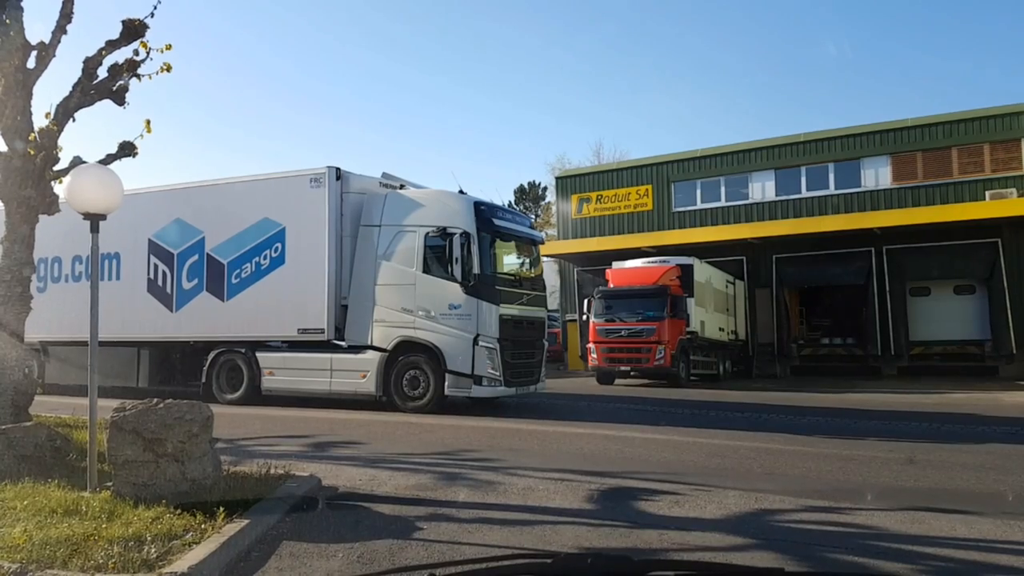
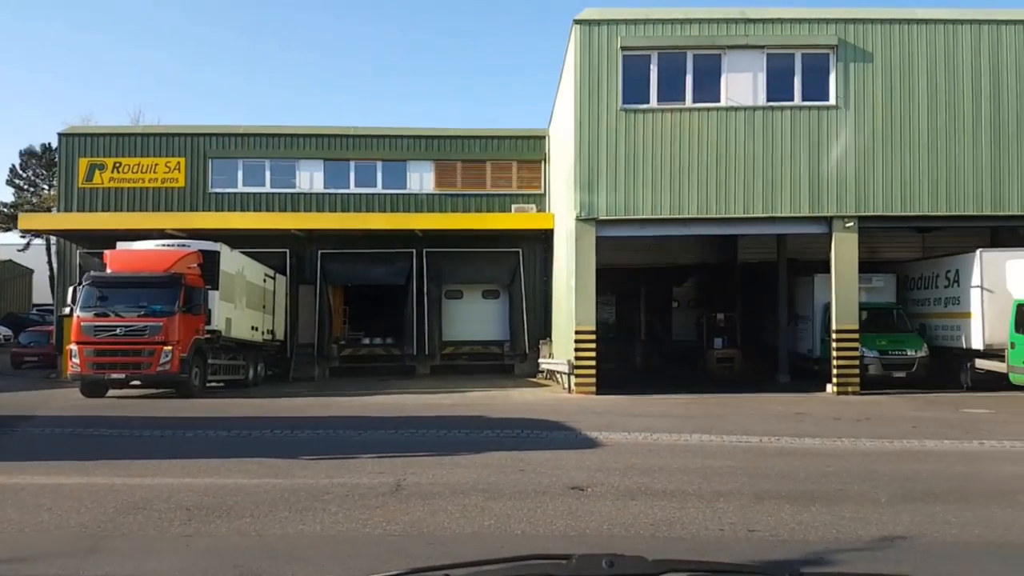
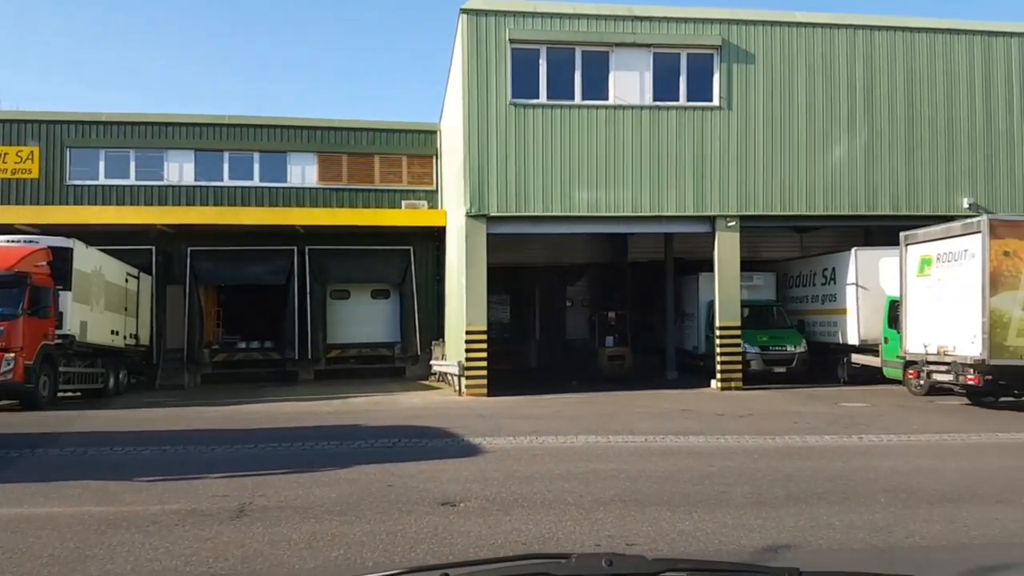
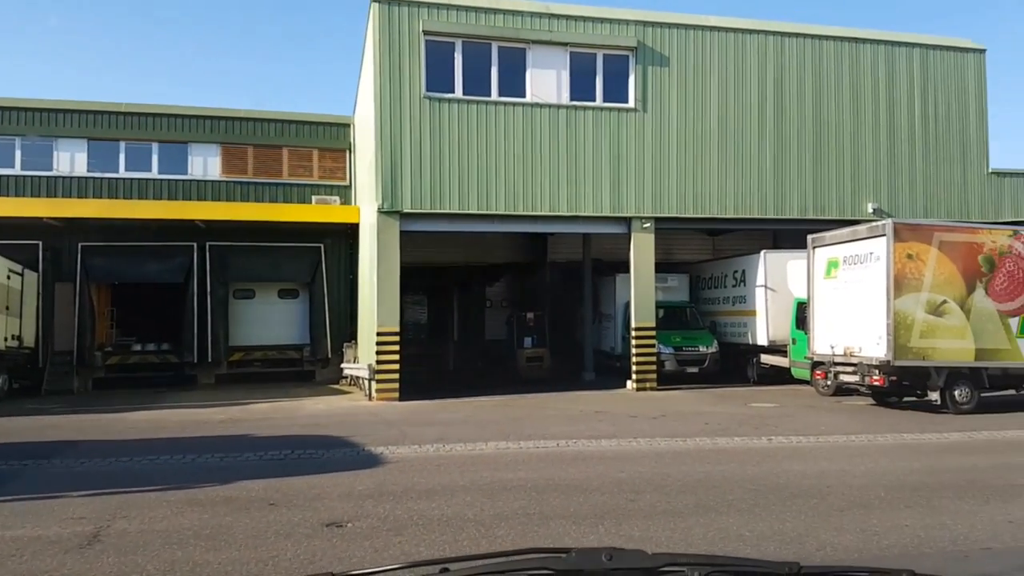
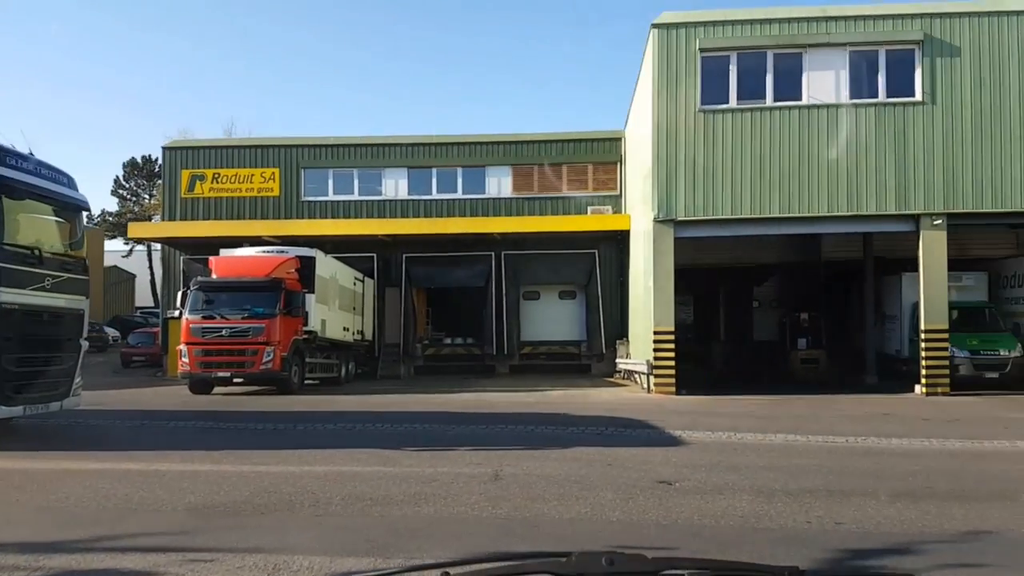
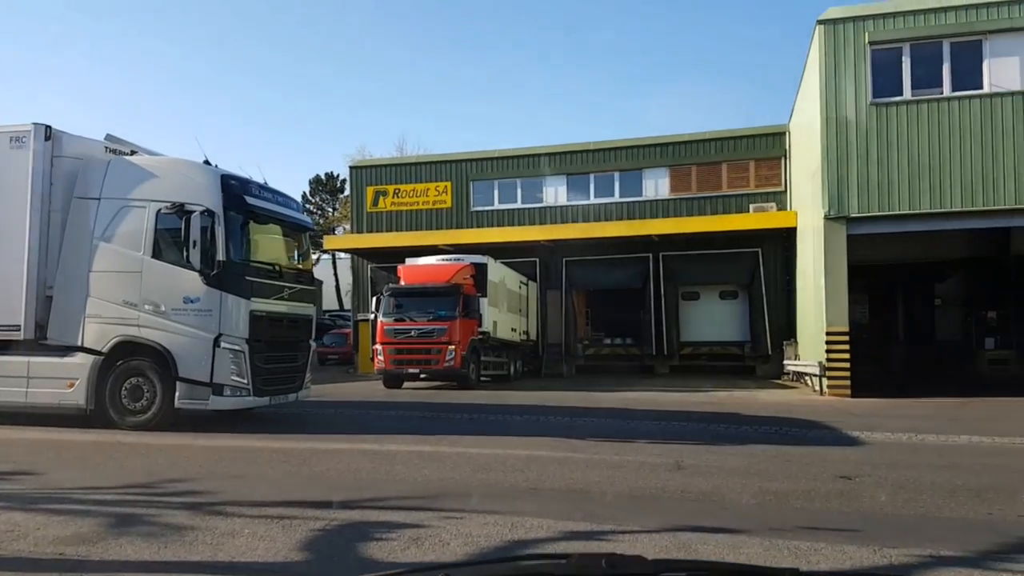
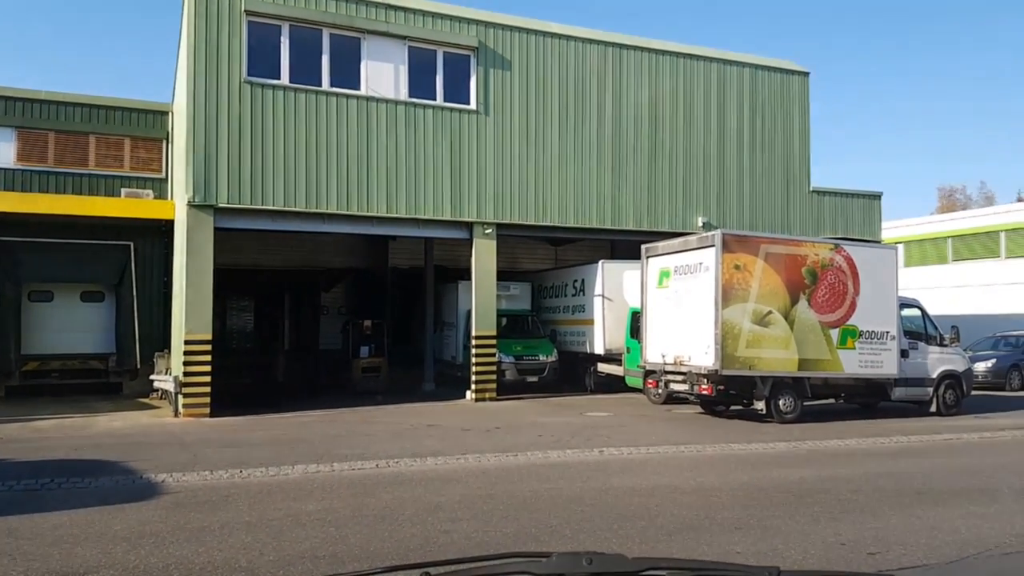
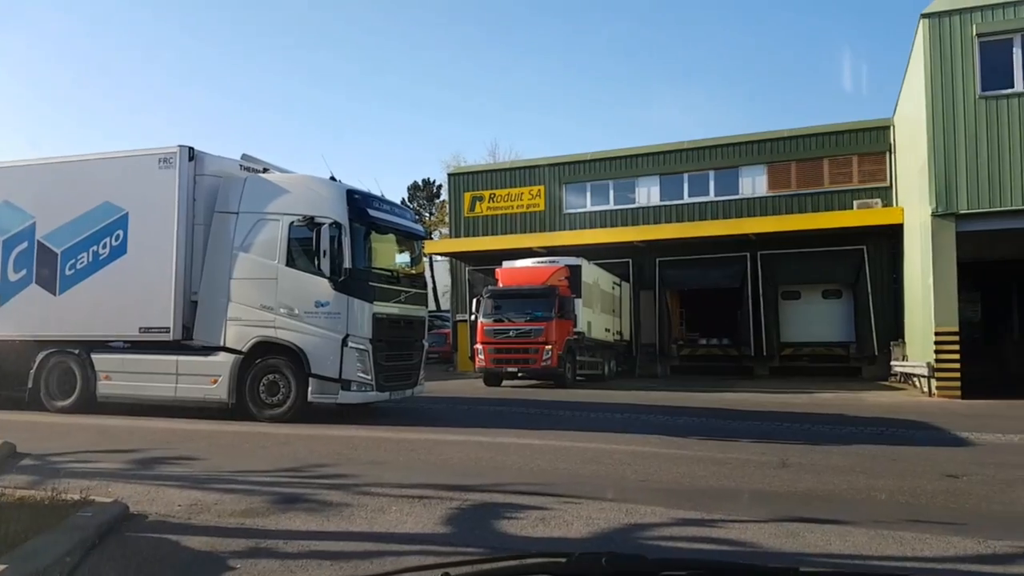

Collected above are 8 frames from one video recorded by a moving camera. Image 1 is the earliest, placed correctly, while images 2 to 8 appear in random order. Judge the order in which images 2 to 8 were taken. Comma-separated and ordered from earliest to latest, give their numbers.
8, 6, 5, 2, 3, 4, 7
